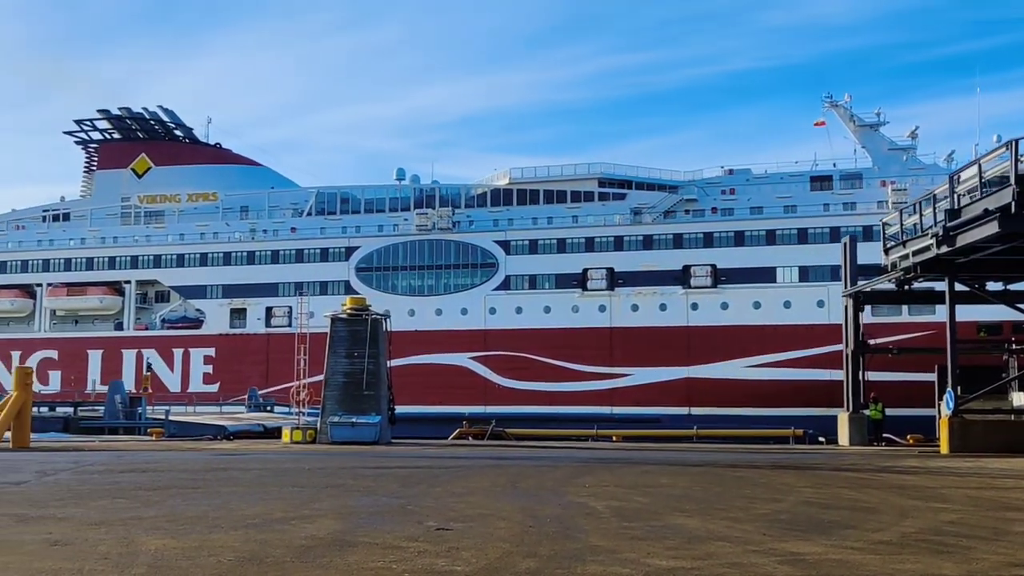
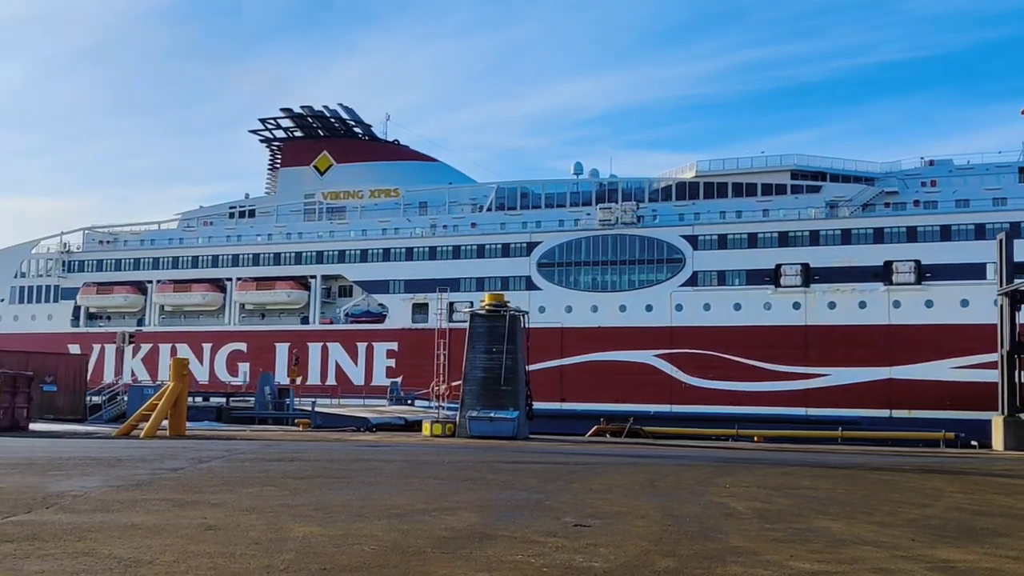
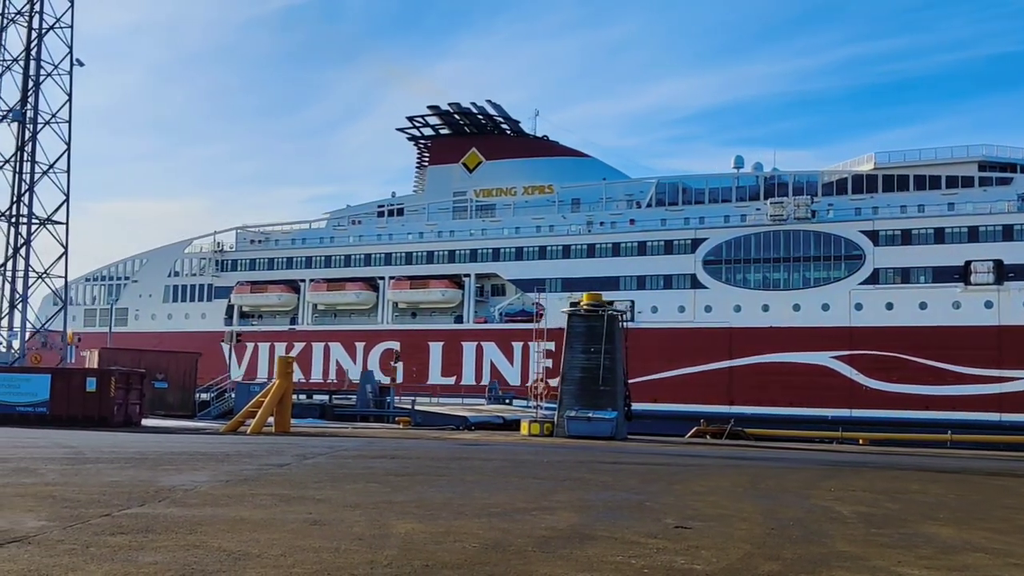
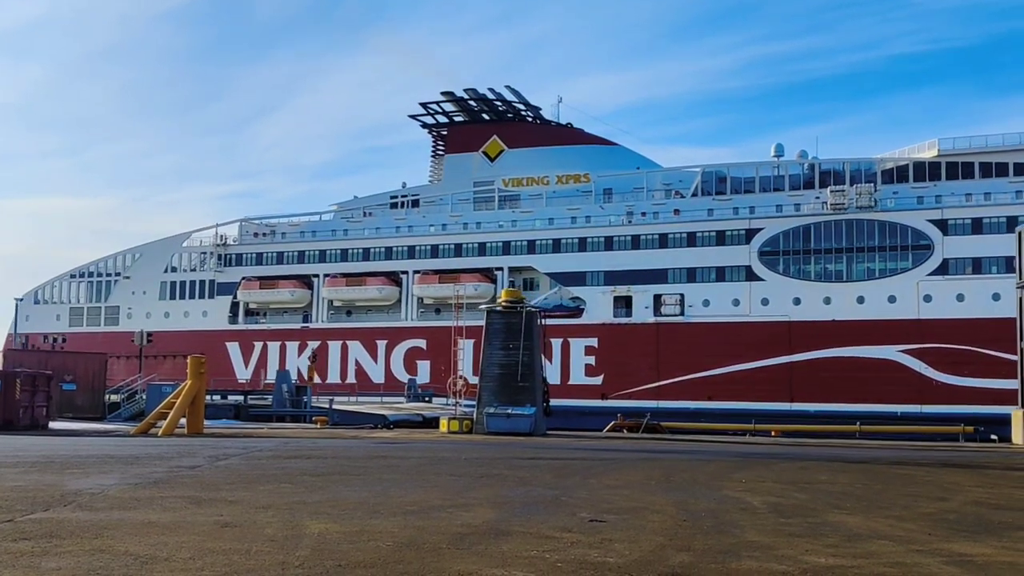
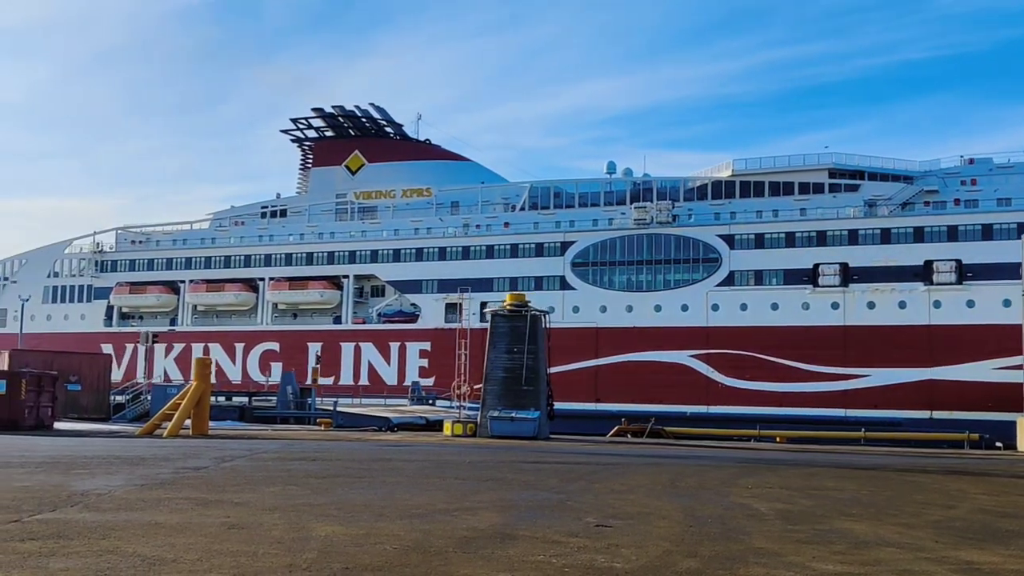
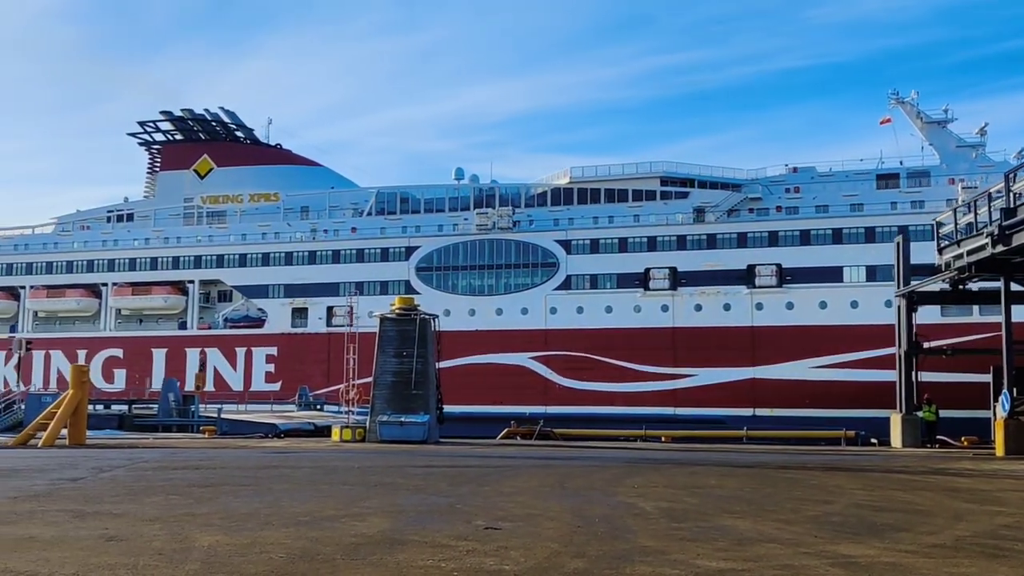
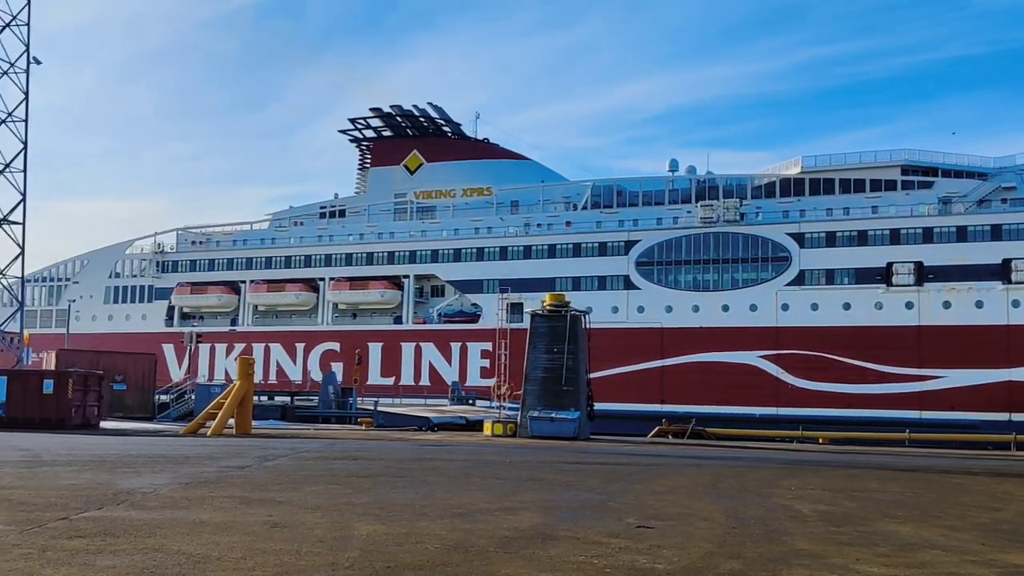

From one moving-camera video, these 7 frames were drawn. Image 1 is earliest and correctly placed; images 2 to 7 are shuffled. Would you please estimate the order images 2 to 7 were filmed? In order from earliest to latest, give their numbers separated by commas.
6, 2, 5, 7, 3, 4
